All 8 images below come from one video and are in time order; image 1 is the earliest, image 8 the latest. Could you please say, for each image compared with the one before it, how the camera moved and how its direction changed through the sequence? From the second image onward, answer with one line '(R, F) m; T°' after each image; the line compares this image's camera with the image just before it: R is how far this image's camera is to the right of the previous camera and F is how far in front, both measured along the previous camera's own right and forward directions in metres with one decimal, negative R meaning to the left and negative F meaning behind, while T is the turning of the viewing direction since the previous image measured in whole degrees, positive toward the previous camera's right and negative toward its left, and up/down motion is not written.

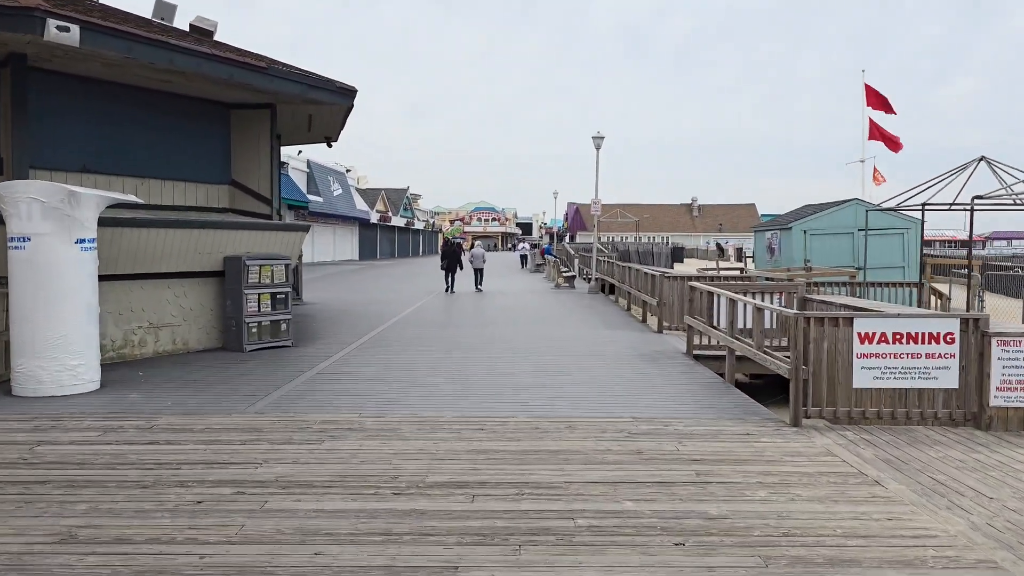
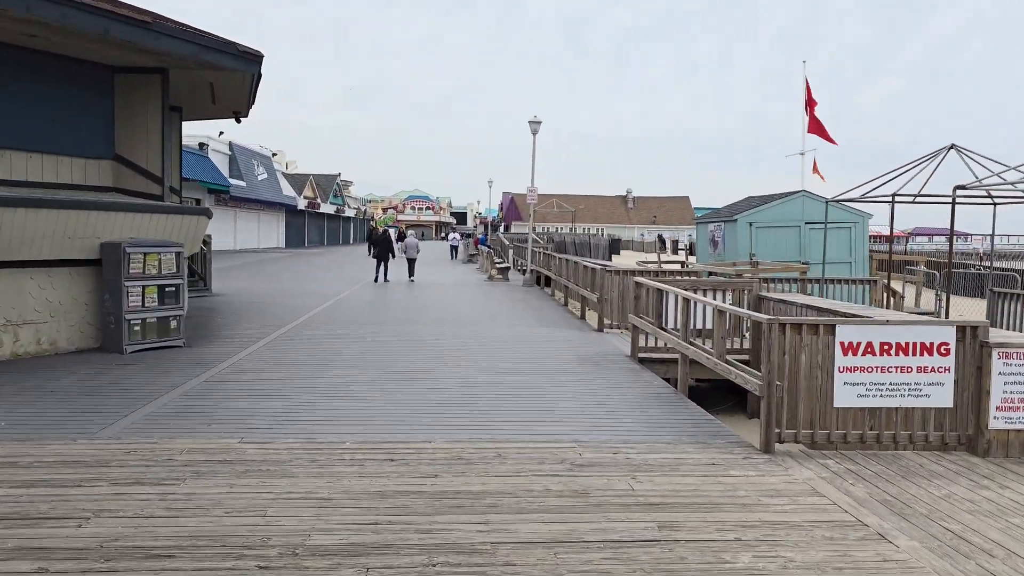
(+0.1, +1.2) m; +4°
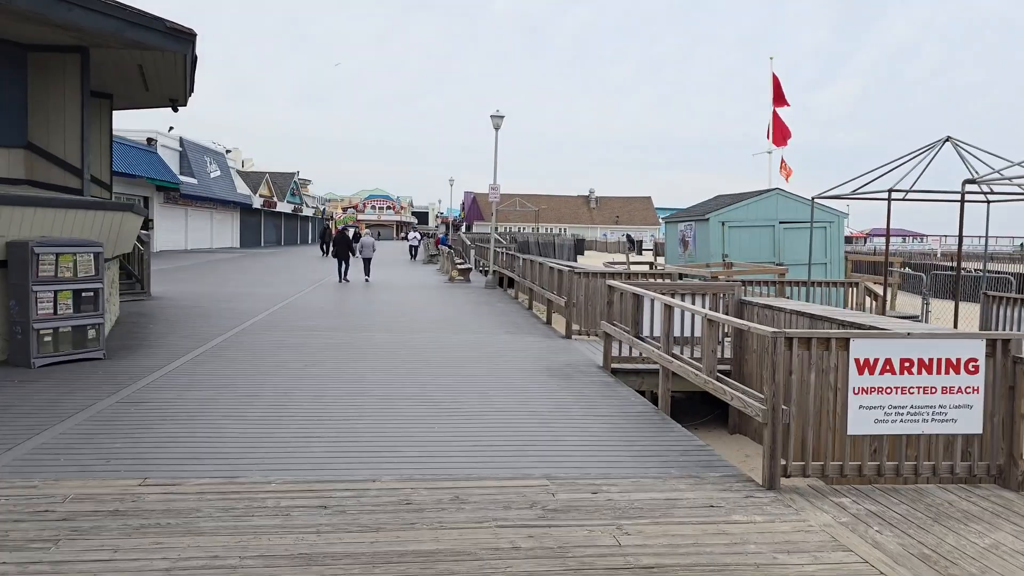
(0.0, +0.9) m; +3°
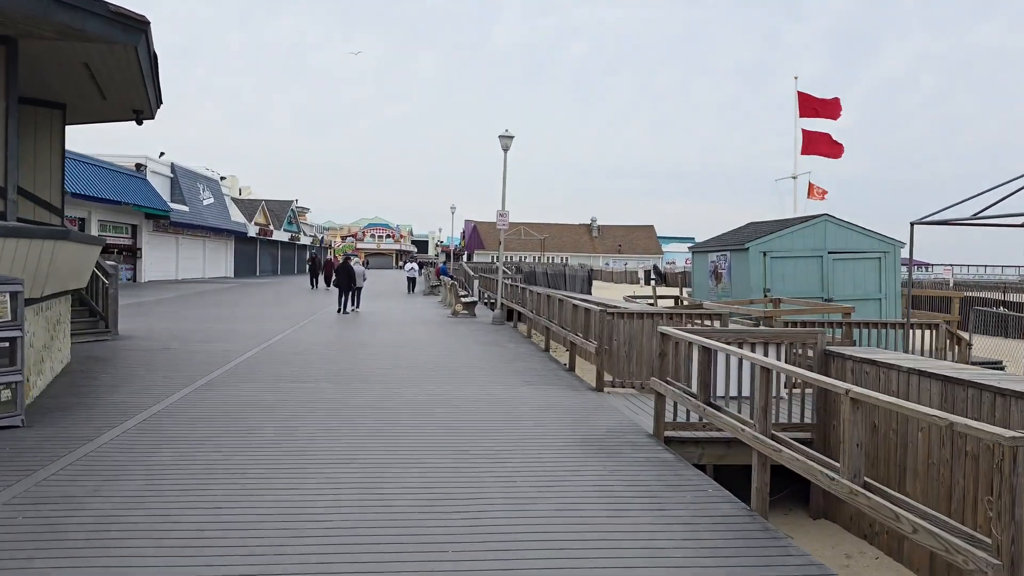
(-0.2, +1.8) m; 0°
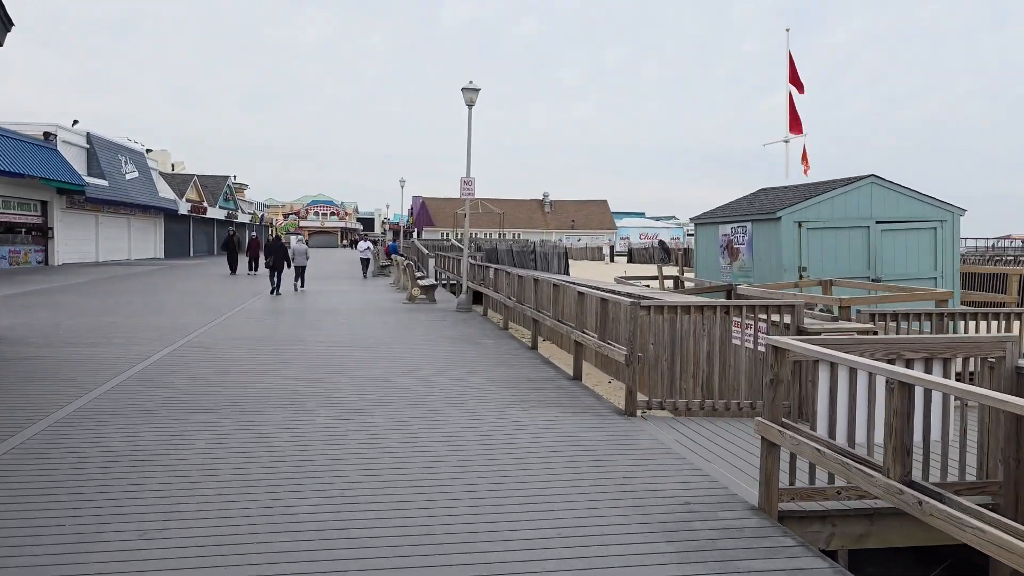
(-0.4, +2.7) m; +4°
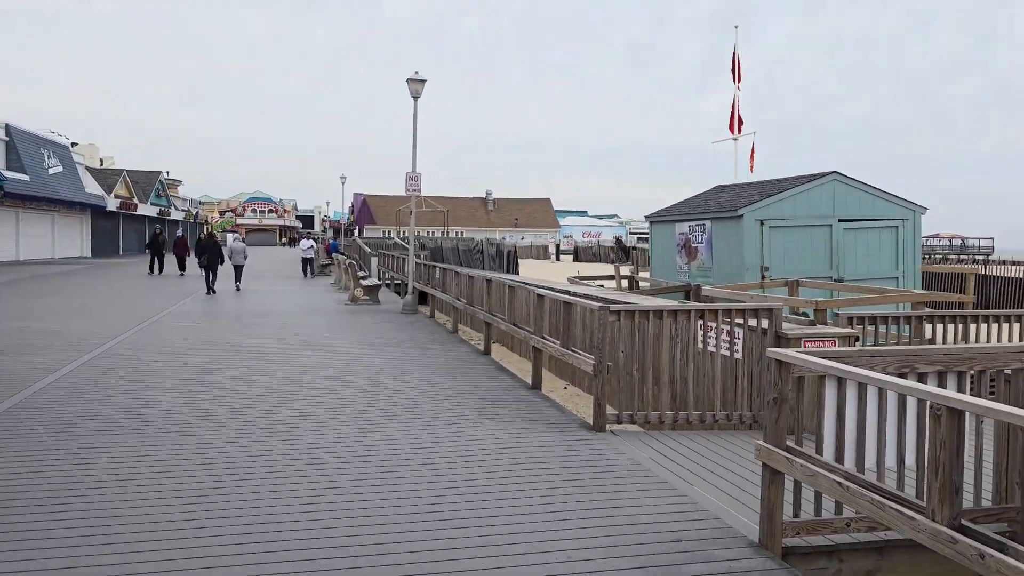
(-0.1, +0.6) m; +4°
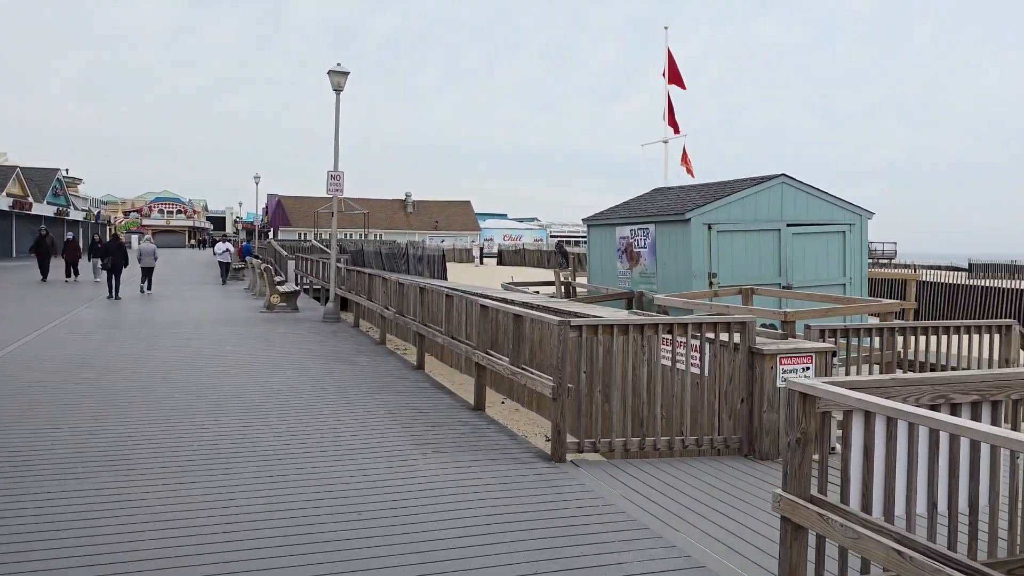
(-0.2, +0.8) m; +6°
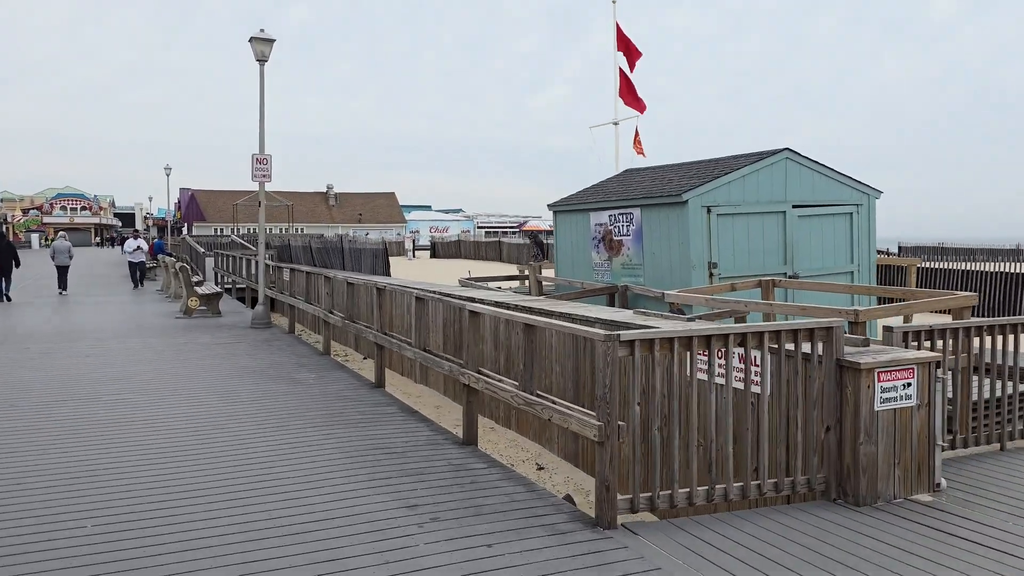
(-0.5, +1.5) m; +5°
